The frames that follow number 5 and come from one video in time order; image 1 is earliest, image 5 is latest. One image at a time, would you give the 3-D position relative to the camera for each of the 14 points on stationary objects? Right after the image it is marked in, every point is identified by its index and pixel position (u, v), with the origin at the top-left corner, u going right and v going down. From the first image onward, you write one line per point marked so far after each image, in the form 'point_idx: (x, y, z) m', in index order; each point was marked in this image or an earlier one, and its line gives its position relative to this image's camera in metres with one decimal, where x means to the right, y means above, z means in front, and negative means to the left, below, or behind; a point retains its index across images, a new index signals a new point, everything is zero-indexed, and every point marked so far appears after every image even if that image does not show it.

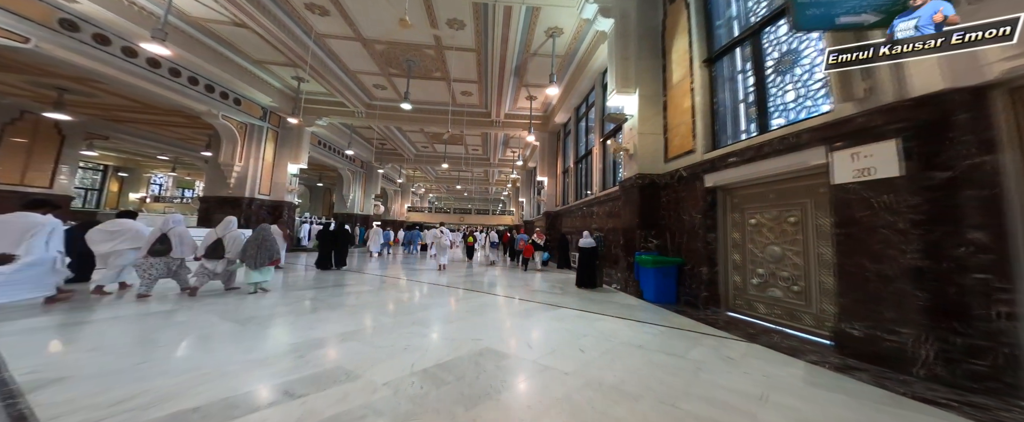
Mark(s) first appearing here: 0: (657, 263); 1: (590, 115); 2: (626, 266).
0: (+1.7, -0.6, +3.3) m
1: (+2.4, +3.0, +8.6) m
2: (+1.7, -0.8, +4.2) m
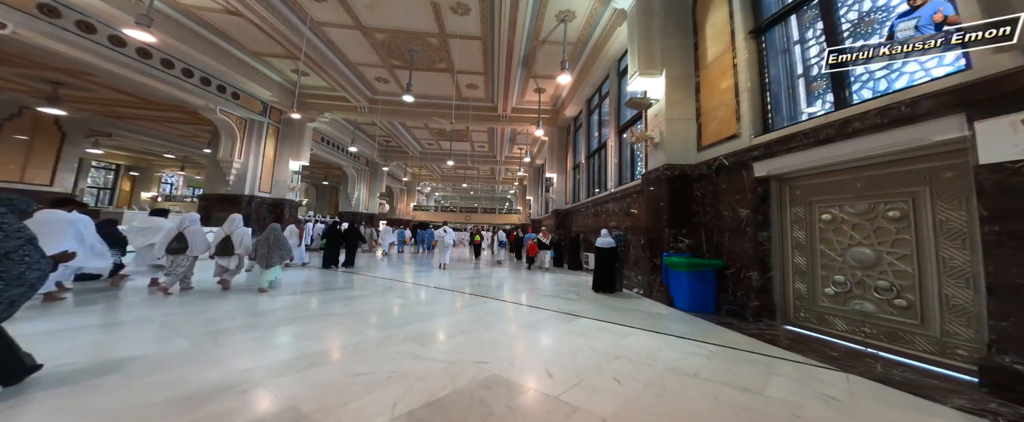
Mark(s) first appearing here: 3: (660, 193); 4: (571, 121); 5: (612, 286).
0: (+1.8, -0.6, +2.9) m
1: (+2.7, +3.0, +8.2) m
2: (+1.9, -0.8, +3.7) m
3: (+1.9, +0.2, +3.6) m
4: (+2.3, +3.6, +11.3) m
5: (+1.5, -1.2, +4.3) m
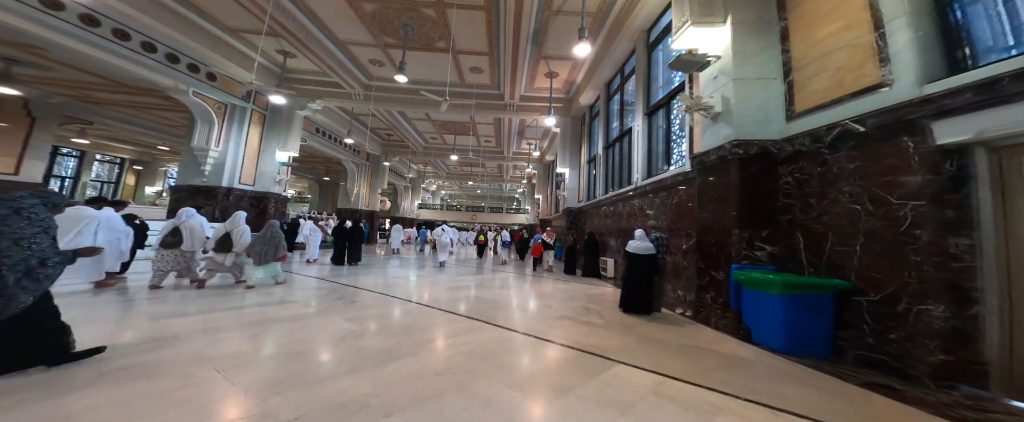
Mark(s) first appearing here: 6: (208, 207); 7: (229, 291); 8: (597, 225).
0: (+1.9, -0.5, +1.9) m
1: (+2.9, +3.1, +7.2) m
2: (+1.9, -0.7, +2.8) m
3: (+1.9, +0.3, +2.6) m
4: (+2.6, +3.6, +10.3) m
5: (+1.6, -1.1, +3.4) m
6: (-7.7, +0.1, +7.3) m
7: (-4.4, -1.2, +4.4) m
8: (+2.4, -0.4, +8.0) m
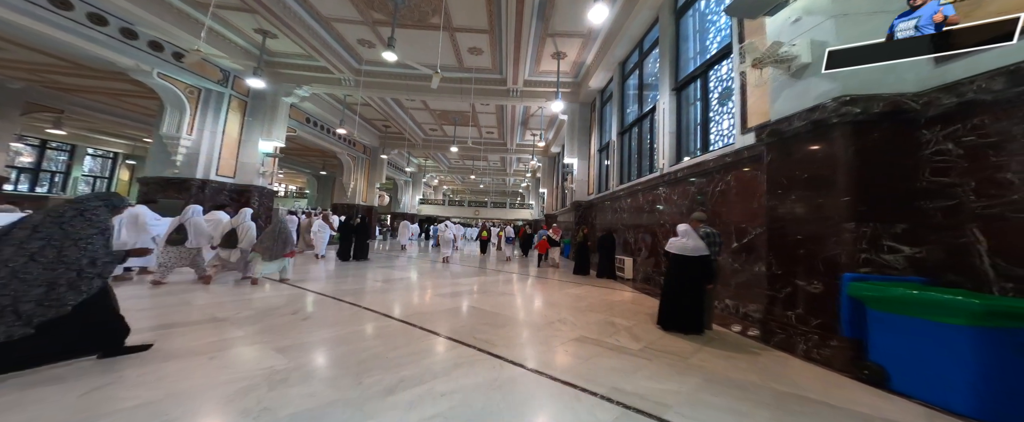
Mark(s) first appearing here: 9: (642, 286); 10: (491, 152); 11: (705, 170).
0: (+2.0, -0.4, +1.2) m
1: (+3.0, +3.2, +6.4) m
2: (+2.0, -0.6, +2.0) m
3: (+2.0, +0.4, +1.8) m
4: (+2.7, +3.8, +9.4) m
5: (+1.7, -1.0, +2.6) m
6: (-7.6, +0.2, +6.6) m
7: (-4.3, -1.2, +3.8) m
8: (+2.5, -0.2, +7.3) m
9: (+2.5, -1.5, +5.5) m
10: (-1.2, +3.3, +15.9) m
11: (+2.4, +0.5, +3.6) m
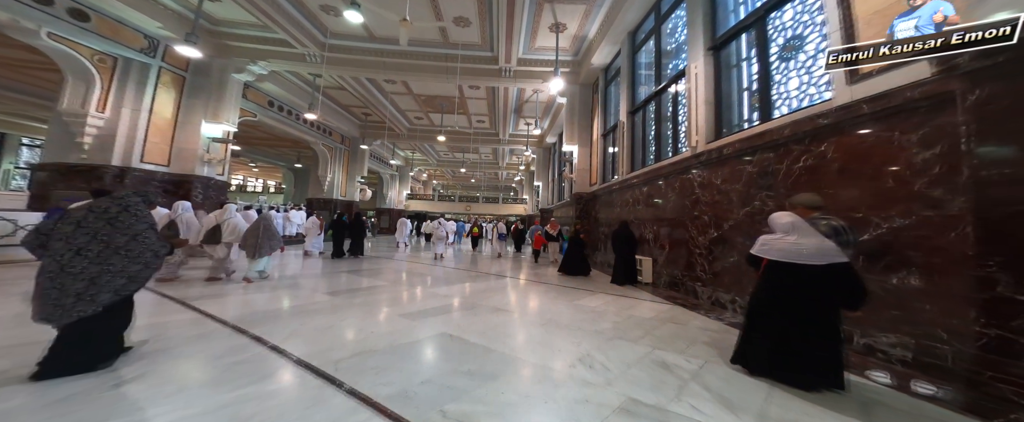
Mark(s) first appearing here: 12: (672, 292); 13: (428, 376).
0: (+2.1, -0.4, +0.2) m
1: (+2.9, +3.4, +5.3) m
2: (+2.1, -0.5, +1.0) m
3: (+2.1, +0.5, +0.8) m
4: (+2.6, +4.0, +8.4) m
5: (+1.8, -0.9, +1.6) m
6: (-7.7, +0.3, +5.3) m
7: (-4.3, -1.1, +2.6) m
8: (+2.4, 0.0, +6.3) m
9: (+2.5, -1.3, +4.5) m
10: (-1.6, +3.6, +14.7) m
11: (+2.5, +0.7, +2.6) m
12: (+2.6, -1.3, +4.5) m
13: (-0.5, -1.1, +1.8) m
